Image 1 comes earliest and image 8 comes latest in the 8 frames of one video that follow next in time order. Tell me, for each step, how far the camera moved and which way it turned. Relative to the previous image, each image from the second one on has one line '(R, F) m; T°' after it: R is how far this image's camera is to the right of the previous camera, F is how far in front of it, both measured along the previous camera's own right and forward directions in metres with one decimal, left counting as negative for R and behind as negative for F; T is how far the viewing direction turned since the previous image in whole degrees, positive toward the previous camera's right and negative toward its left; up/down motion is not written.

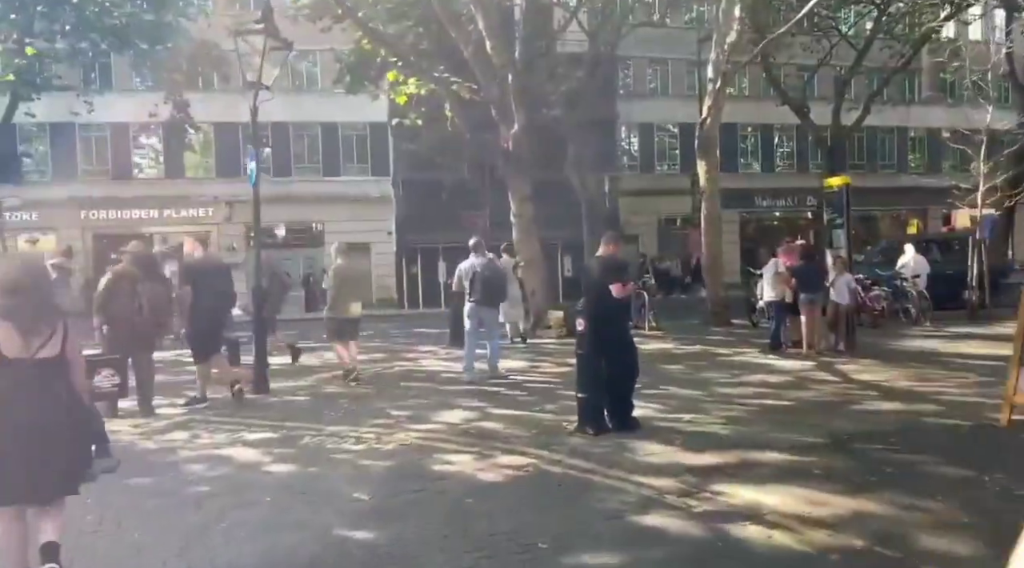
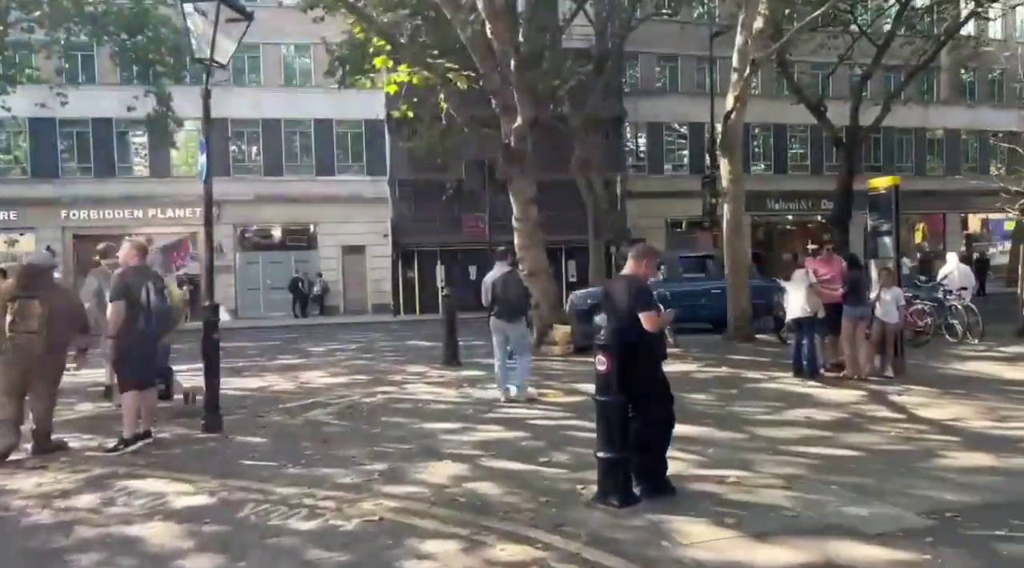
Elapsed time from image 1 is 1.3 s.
(0.0, +1.5) m; 0°
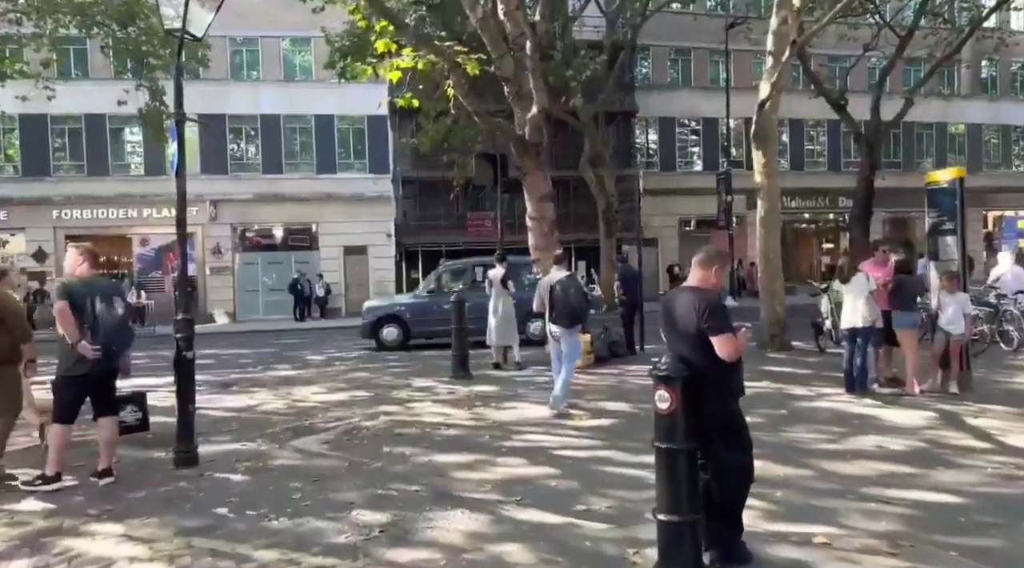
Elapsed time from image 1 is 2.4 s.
(-0.2, +1.1) m; 0°
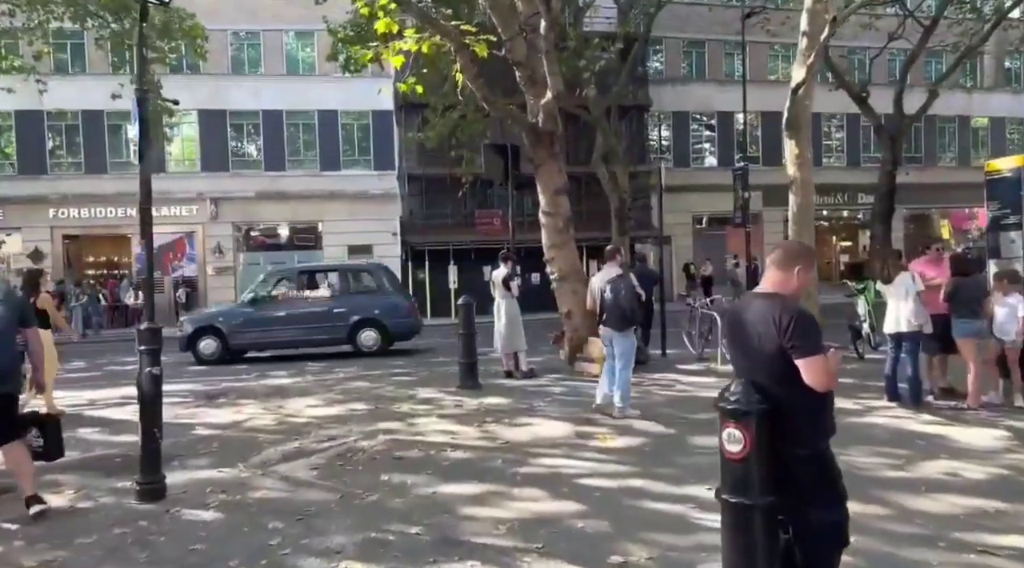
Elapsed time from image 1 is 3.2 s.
(-0.1, +0.9) m; -1°
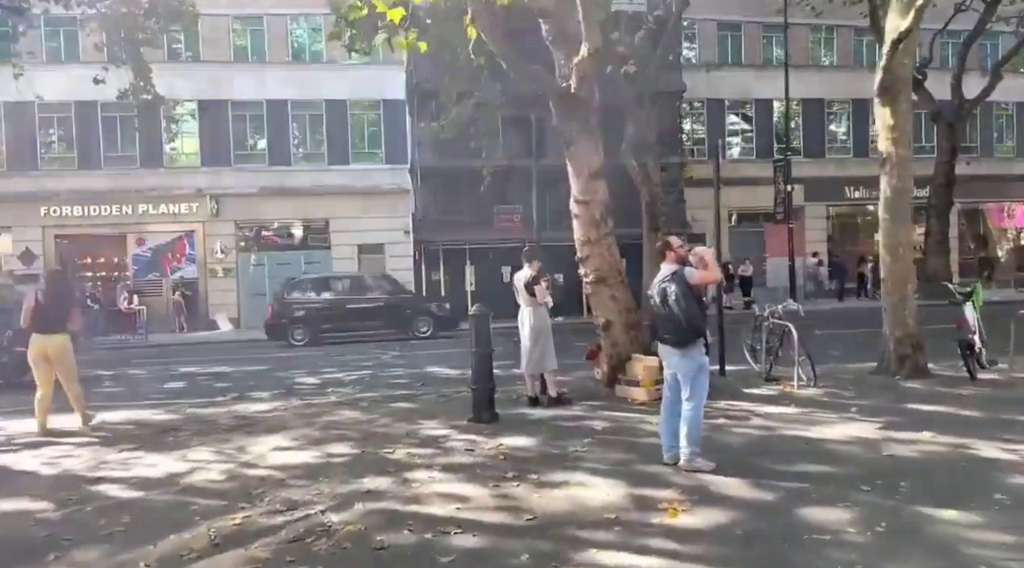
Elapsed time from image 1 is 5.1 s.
(-0.1, +2.1) m; -1°
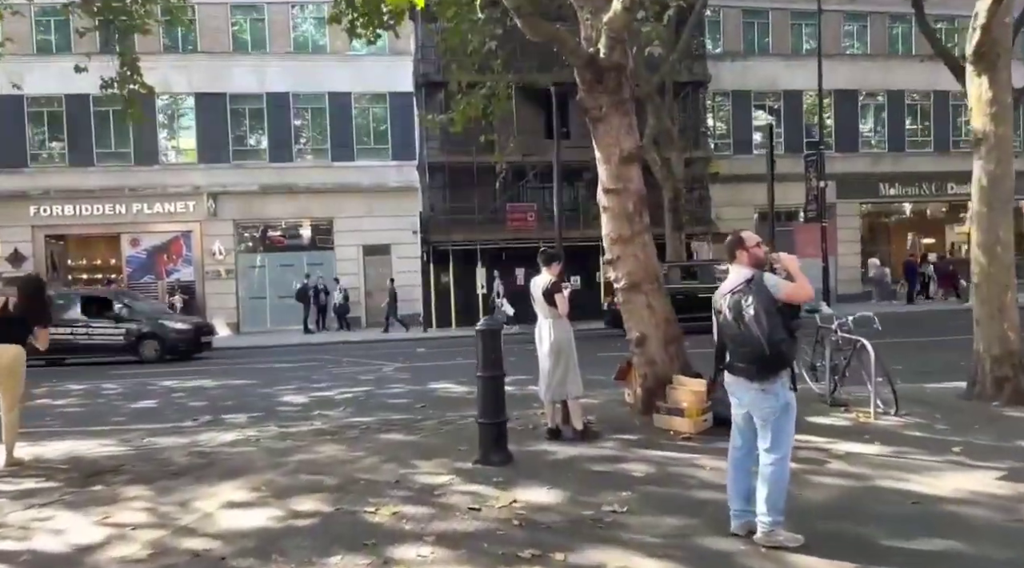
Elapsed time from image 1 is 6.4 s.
(0.0, +1.5) m; -1°
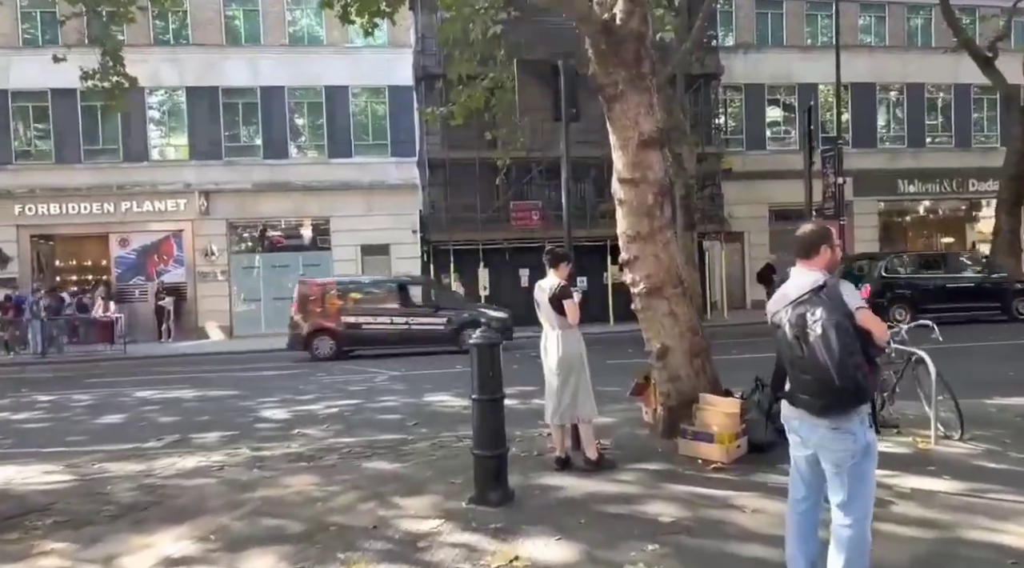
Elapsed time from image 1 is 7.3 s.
(0.0, +1.0) m; 0°
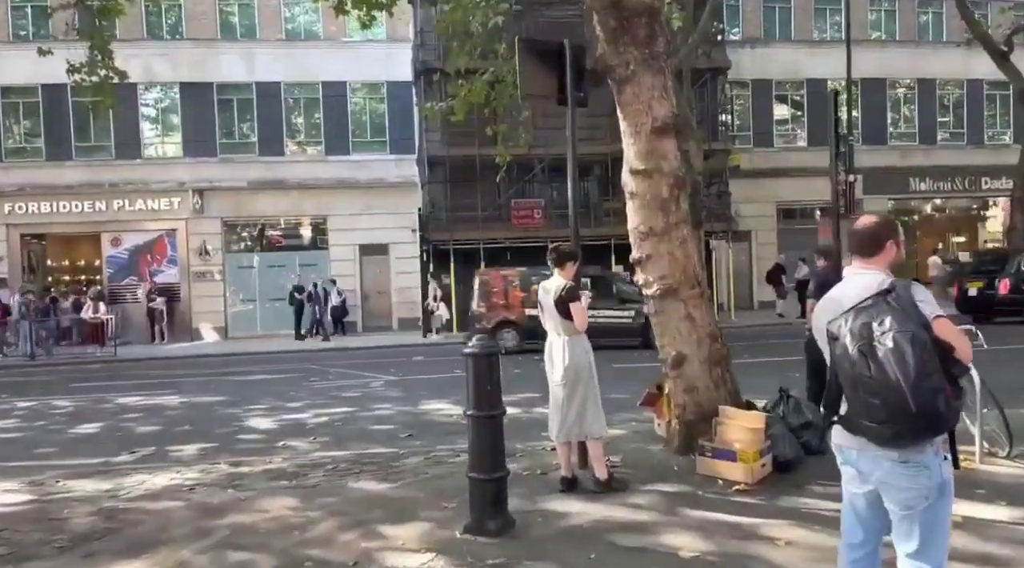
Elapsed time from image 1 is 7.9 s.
(0.0, +0.6) m; 0°
